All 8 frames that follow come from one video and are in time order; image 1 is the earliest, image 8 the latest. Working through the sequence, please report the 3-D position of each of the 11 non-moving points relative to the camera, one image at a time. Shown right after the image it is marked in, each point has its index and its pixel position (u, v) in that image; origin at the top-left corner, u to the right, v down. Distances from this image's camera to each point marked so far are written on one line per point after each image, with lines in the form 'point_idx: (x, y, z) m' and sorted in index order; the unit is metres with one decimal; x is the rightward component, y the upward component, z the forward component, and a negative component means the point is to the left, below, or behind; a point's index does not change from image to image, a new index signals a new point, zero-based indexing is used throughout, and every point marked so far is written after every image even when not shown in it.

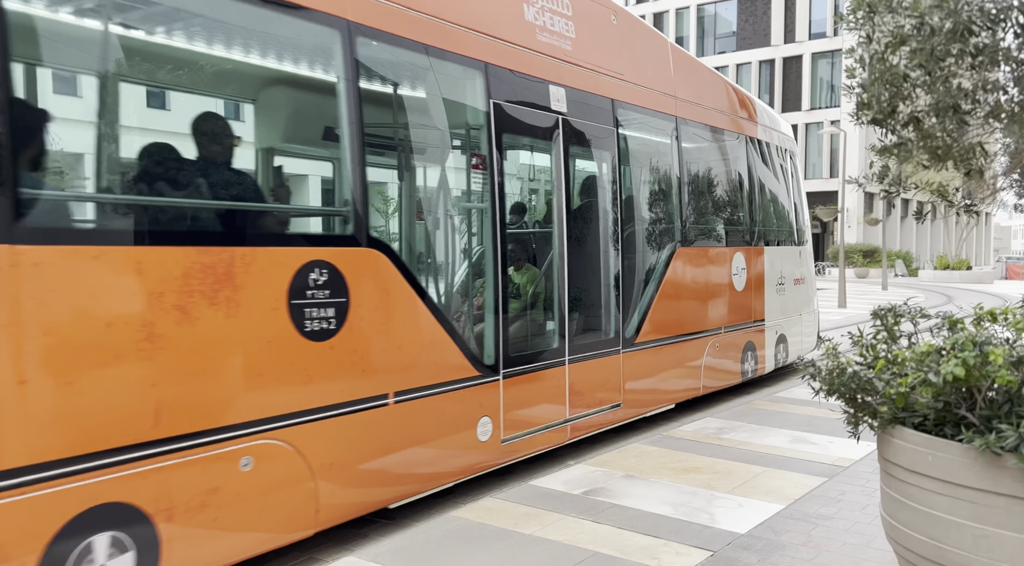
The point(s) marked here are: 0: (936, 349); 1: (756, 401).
0: (+2.1, -0.3, +4.9) m
1: (+2.5, -1.2, +10.1) m
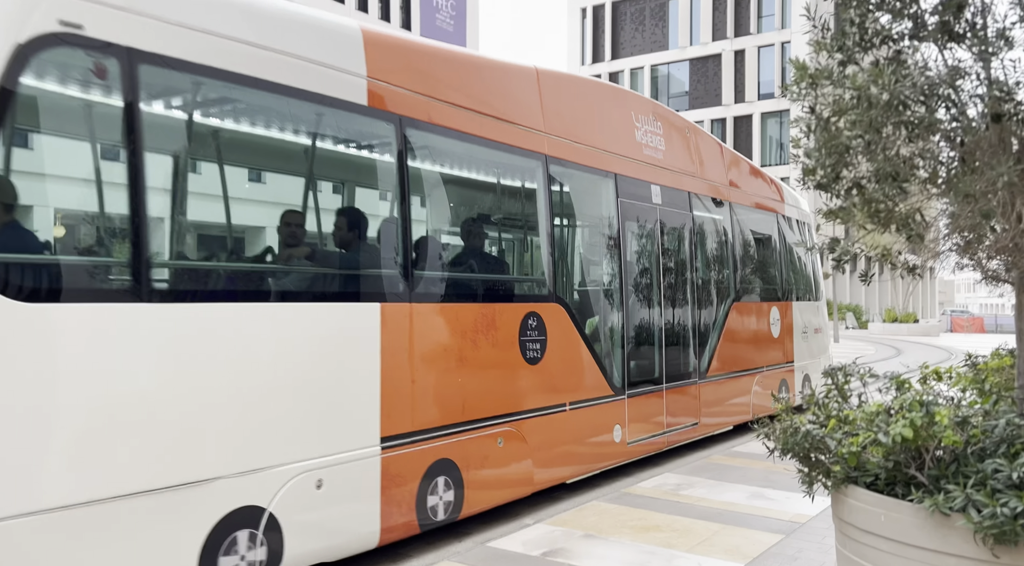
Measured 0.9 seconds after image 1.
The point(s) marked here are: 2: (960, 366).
0: (+1.9, -0.6, +5.0) m
1: (+2.1, -1.8, +10.1) m
2: (+2.6, -0.5, +5.6) m
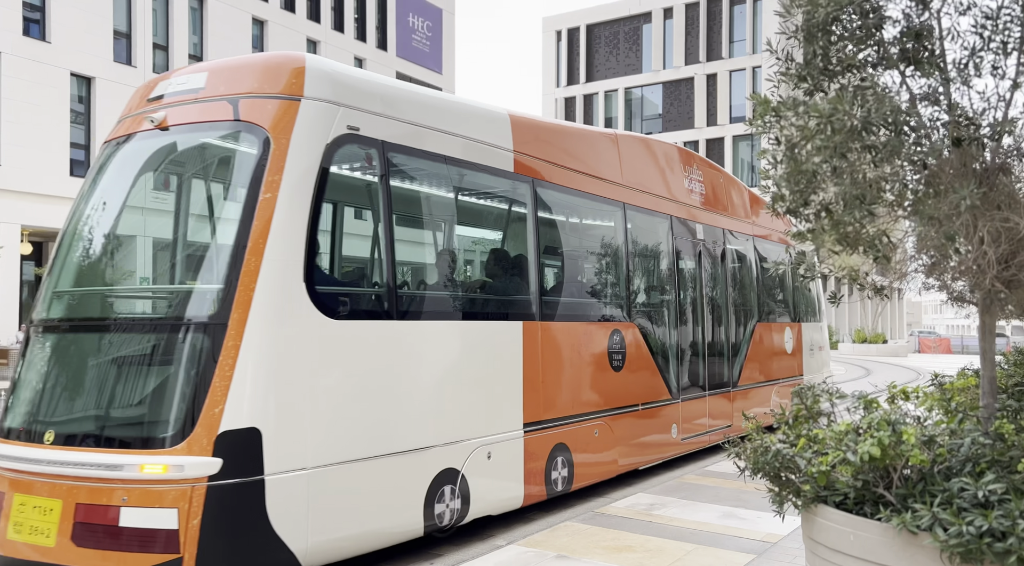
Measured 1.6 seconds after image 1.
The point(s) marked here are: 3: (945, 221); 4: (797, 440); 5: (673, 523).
0: (+1.8, -0.8, +5.0) m
1: (+1.8, -2.0, +10.2) m
2: (+2.4, -0.6, +5.7) m
3: (+2.2, +0.3, +4.9) m
4: (+1.5, -0.8, +5.3) m
5: (+1.4, -2.0, +8.2) m
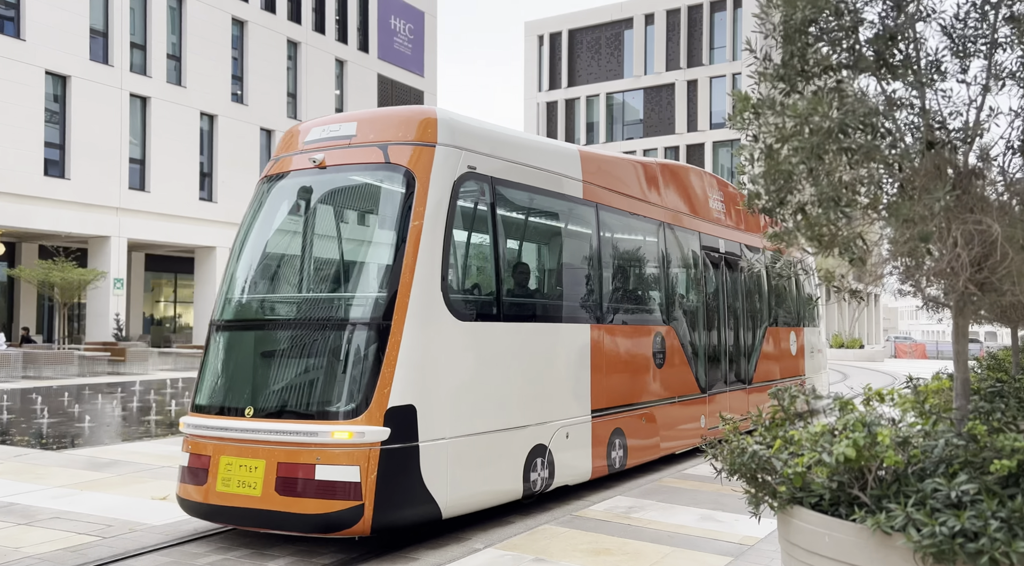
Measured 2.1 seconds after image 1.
0: (+1.7, -0.8, +5.1) m
1: (+1.6, -2.0, +10.2) m
2: (+2.3, -0.6, +5.7) m
3: (+2.1, +0.3, +5.0) m
4: (+1.4, -0.9, +5.3) m
5: (+1.2, -2.1, +8.2) m
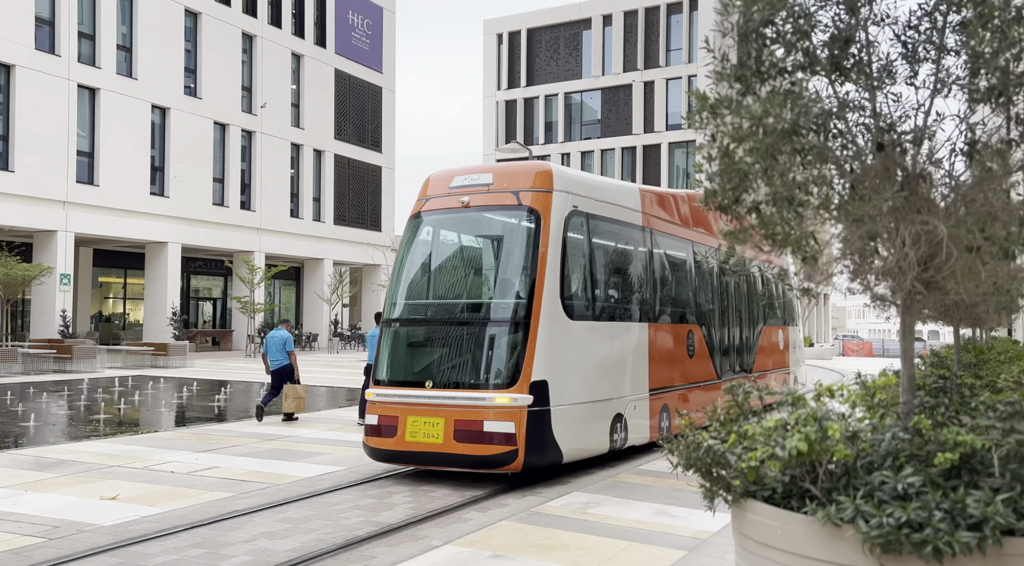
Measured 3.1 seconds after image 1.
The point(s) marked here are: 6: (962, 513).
0: (+1.4, -0.8, +5.2) m
1: (+1.1, -2.0, +10.3) m
2: (+2.0, -0.6, +5.9) m
3: (+1.9, +0.3, +5.1) m
4: (+1.2, -0.9, +5.4) m
5: (+0.8, -2.0, +8.3) m
6: (+2.0, -1.0, +4.4) m
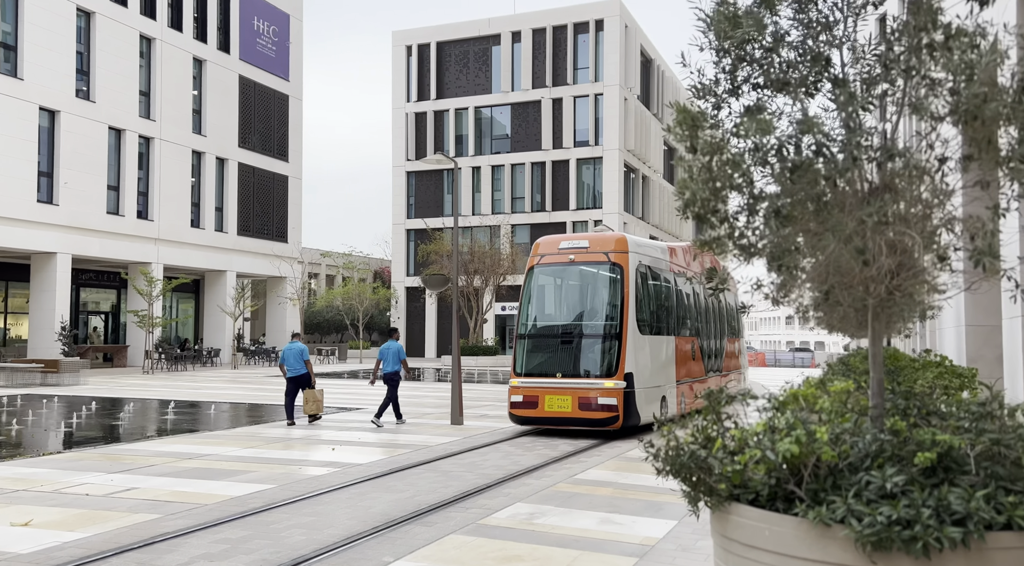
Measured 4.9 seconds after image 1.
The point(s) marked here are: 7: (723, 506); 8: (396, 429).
0: (+1.4, -0.8, +5.3) m
1: (+0.4, -2.1, +10.3) m
2: (+1.9, -0.7, +6.1) m
3: (+1.8, +0.3, +5.3) m
4: (+1.1, -0.9, +5.5) m
5: (+0.4, -2.1, +8.3) m
6: (+2.1, -1.1, +4.6) m
7: (+1.1, -1.2, +5.1) m
8: (-1.5, -1.9, +12.9) m
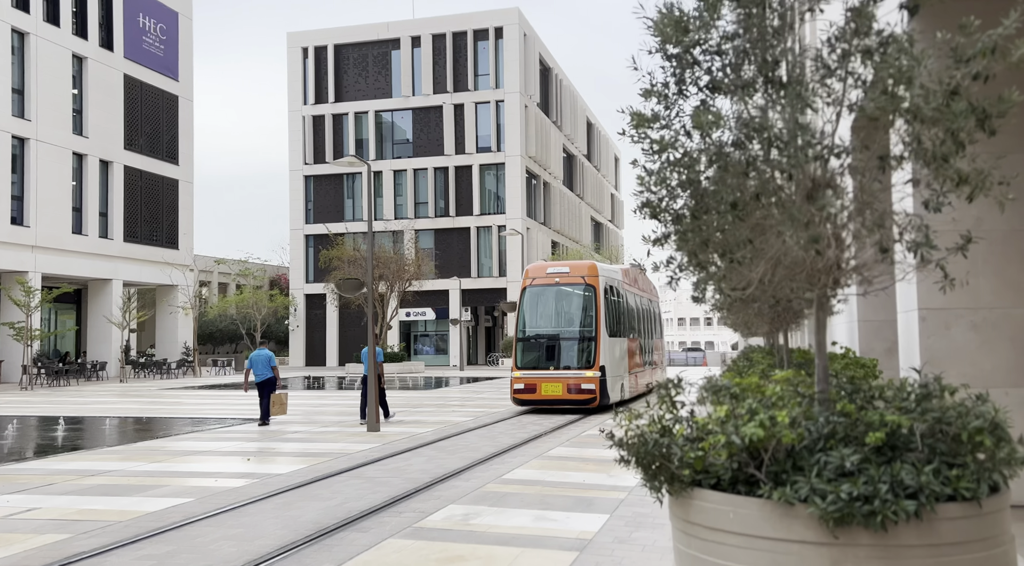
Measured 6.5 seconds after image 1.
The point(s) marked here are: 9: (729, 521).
0: (+1.2, -0.8, +5.5) m
1: (-0.4, -2.2, +10.4) m
2: (+1.6, -0.6, +6.3) m
3: (+1.6, +0.3, +5.6) m
4: (+0.9, -0.9, +5.7) m
5: (-0.2, -2.1, +8.4) m
6: (+2.0, -1.0, +4.9) m
7: (+1.0, -1.1, +5.3) m
8: (-2.6, -2.0, +12.7) m
9: (+1.2, -1.3, +5.1) m
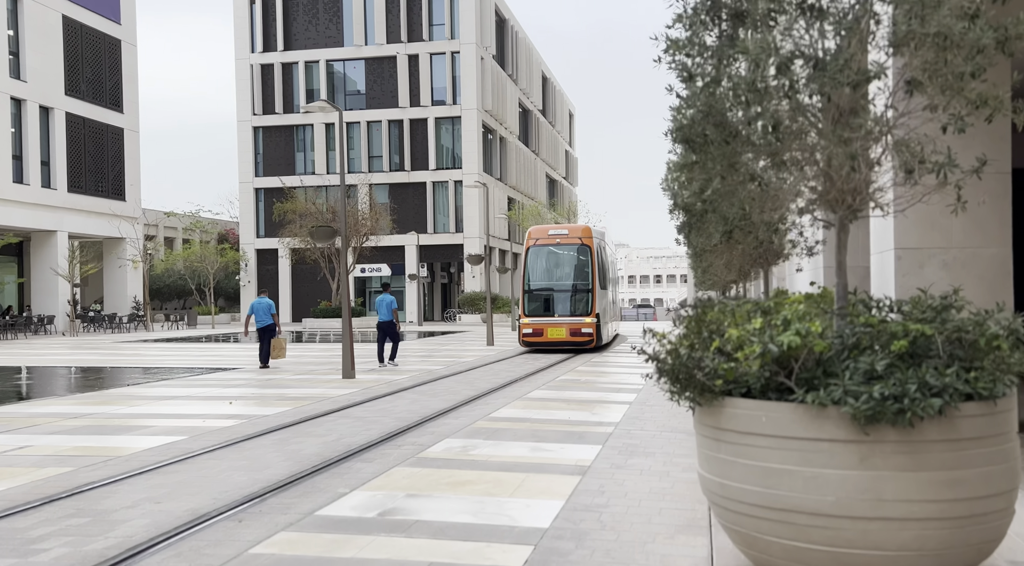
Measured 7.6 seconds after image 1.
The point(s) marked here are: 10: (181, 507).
0: (+1.4, -0.3, +5.8) m
1: (-0.5, -1.5, +10.6) m
2: (+1.8, -0.1, +6.7) m
3: (+1.9, +0.8, +5.9) m
4: (+1.1, -0.4, +6.0) m
5: (-0.2, -1.6, +8.6) m
6: (+2.3, -0.6, +5.3) m
7: (+1.2, -0.7, +5.6) m
8: (-3.0, -1.3, +12.7) m
9: (+1.4, -0.8, +5.4) m
10: (-2.4, -1.6, +7.1) m
